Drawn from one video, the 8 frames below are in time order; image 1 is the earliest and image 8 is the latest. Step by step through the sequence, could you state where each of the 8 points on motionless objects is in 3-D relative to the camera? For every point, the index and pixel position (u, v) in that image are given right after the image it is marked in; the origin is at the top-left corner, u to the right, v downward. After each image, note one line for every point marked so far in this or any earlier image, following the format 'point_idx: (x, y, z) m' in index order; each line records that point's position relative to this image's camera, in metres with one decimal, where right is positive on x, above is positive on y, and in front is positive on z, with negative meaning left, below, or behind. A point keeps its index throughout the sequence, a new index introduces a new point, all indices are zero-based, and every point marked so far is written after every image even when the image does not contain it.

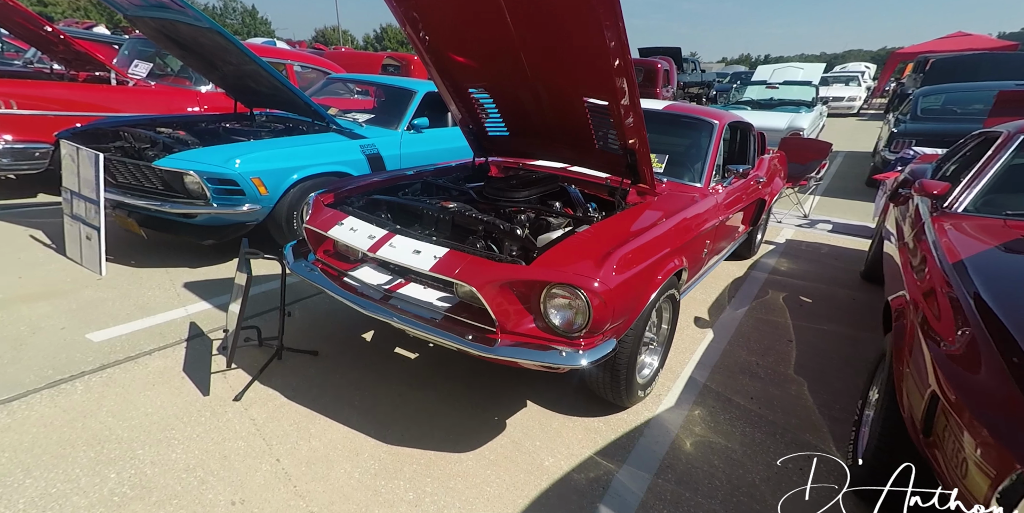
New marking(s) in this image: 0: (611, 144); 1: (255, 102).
0: (+0.6, +0.7, +2.8) m
1: (-2.5, +1.5, +4.3) m
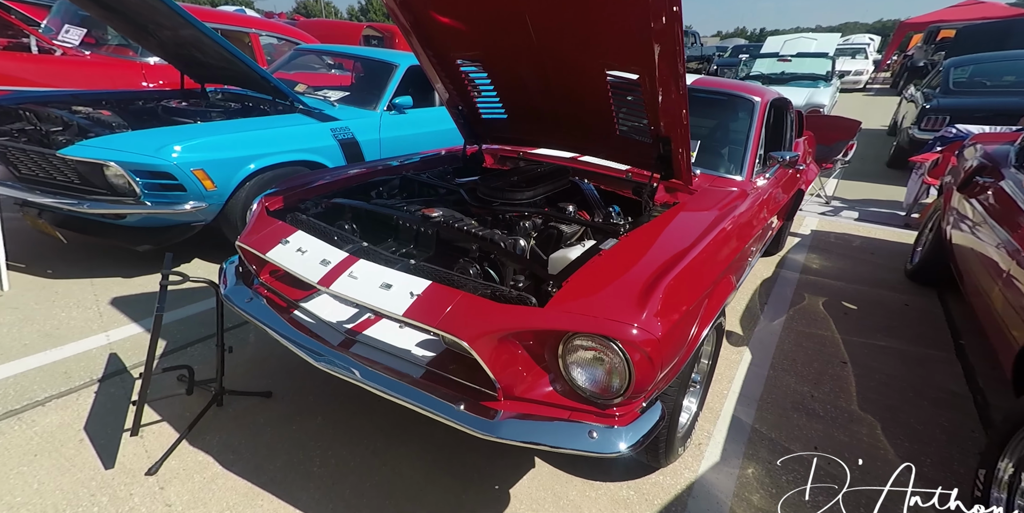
0: (+0.6, +0.6, +2.2) m
1: (-2.5, +1.5, +3.7) m
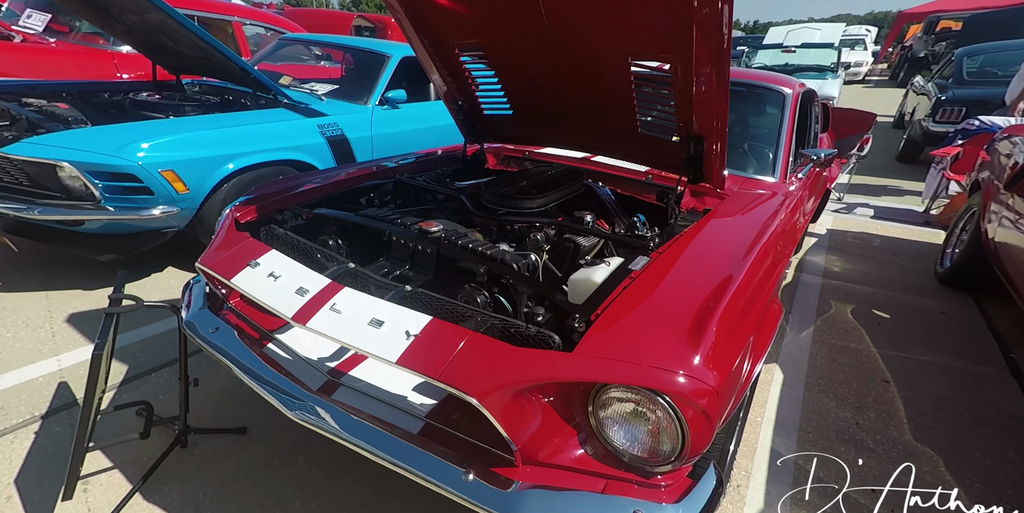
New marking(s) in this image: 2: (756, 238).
0: (+0.7, +0.6, +2.0) m
1: (-2.5, +1.4, +3.4) m
2: (+0.9, +0.1, +1.7) m
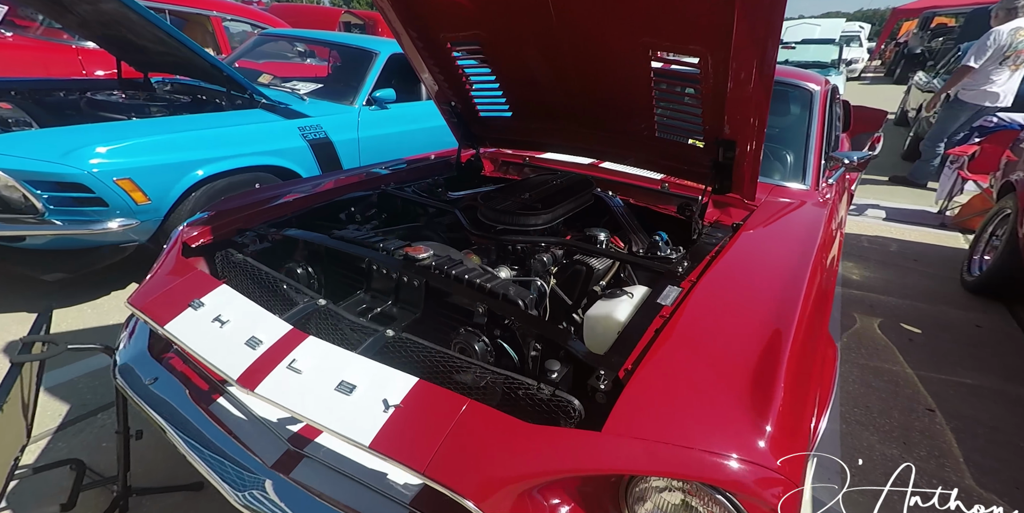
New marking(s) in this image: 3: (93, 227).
0: (+0.7, +0.5, +1.7) m
1: (-2.5, +1.3, +3.1) m
2: (+0.9, 0.0, +1.5) m
3: (-2.1, +0.1, +2.3) m
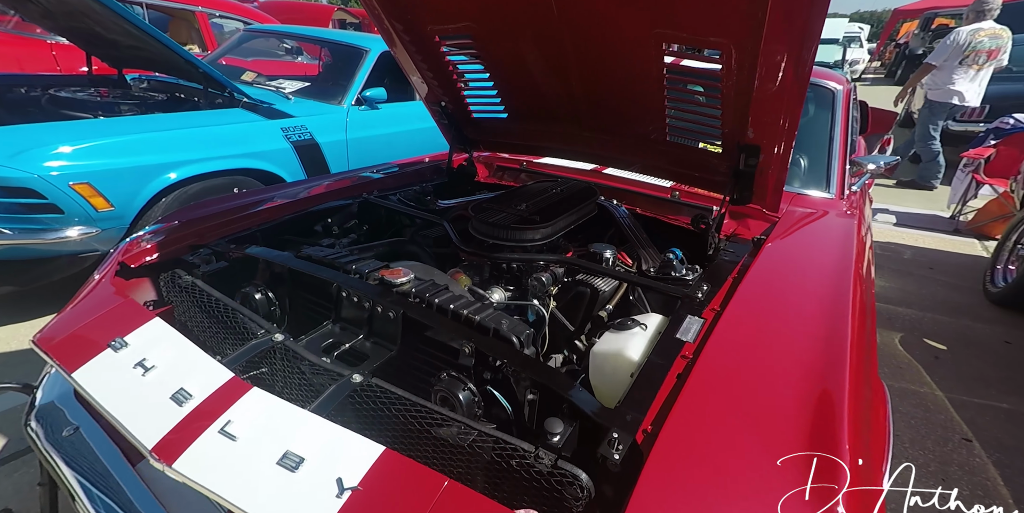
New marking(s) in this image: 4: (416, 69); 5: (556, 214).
0: (+0.6, +0.4, +1.5) m
1: (-2.5, +1.2, +2.9) m
2: (+0.9, -0.1, +1.3) m
3: (-2.2, +0.1, +2.1) m
4: (-0.4, +0.8, +2.0) m
5: (+0.2, +0.2, +1.6) m
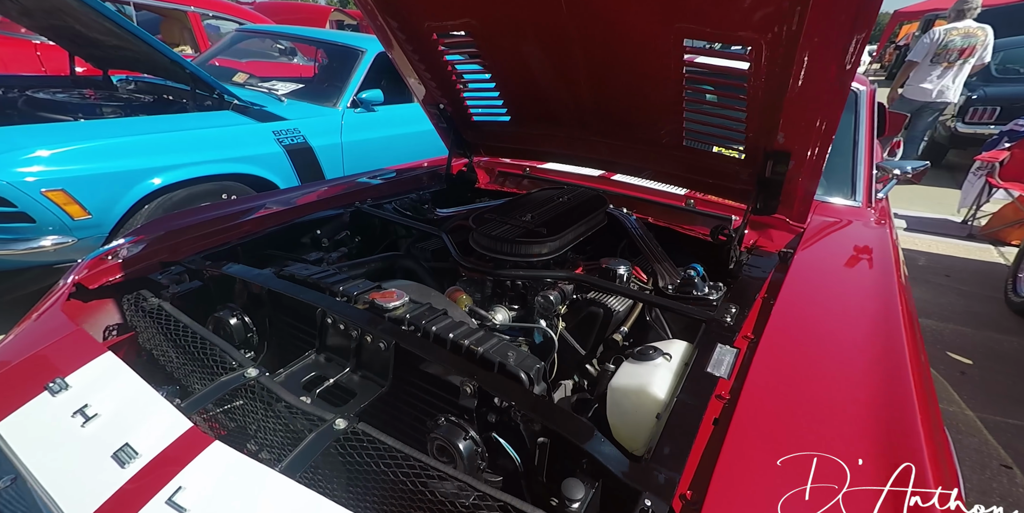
0: (+0.7, +0.4, +1.4) m
1: (-2.5, +1.2, +2.7) m
2: (+0.9, -0.1, +1.2) m
3: (-2.1, 0.0, +2.0) m
4: (-0.4, +0.8, +1.9) m
5: (+0.2, +0.1, +1.5) m
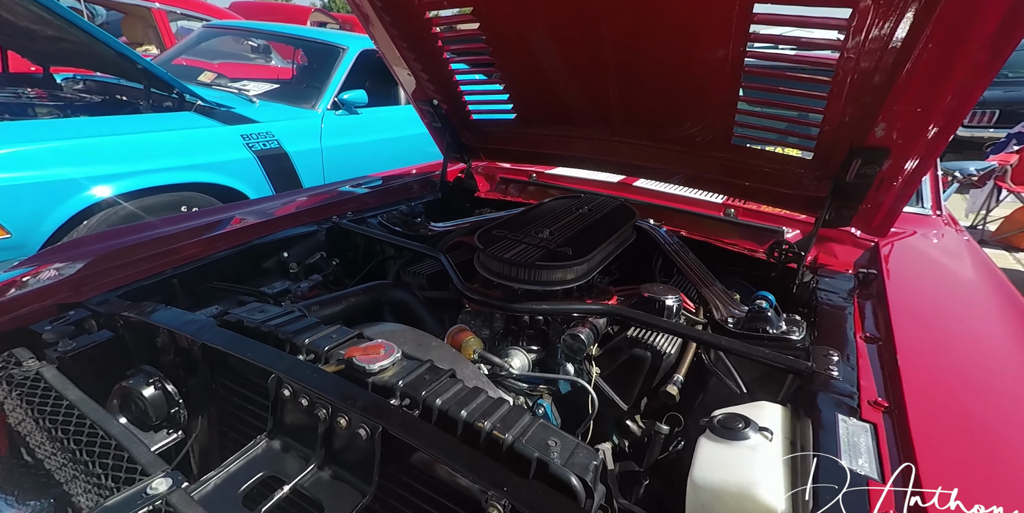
0: (+0.7, +0.3, +1.1) m
1: (-2.5, +1.1, +2.4) m
2: (+1.0, -0.2, +0.9) m
3: (-2.1, -0.1, +1.6) m
4: (-0.4, +0.7, +1.6) m
5: (+0.2, 0.0, +1.2) m
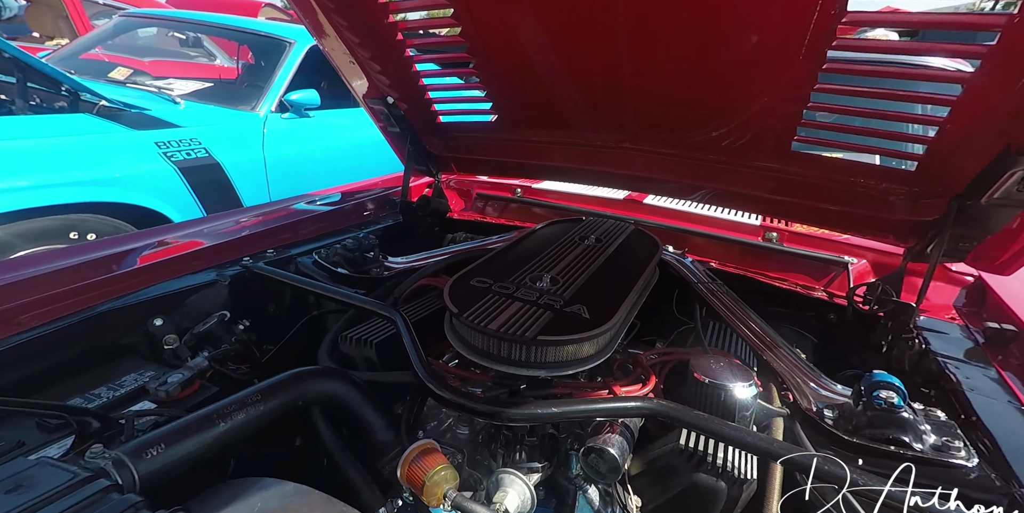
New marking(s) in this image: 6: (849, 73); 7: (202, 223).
0: (+0.7, +0.2, +0.8) m
1: (-2.6, +0.9, +1.9) m
2: (+1.0, -0.3, +0.6) m
3: (-2.2, -0.2, +1.1) m
4: (-0.4, +0.6, +1.2) m
5: (+0.2, -0.1, +0.8) m
6: (+0.6, +0.3, +0.7) m
7: (-0.9, 0.0, +1.1) m
